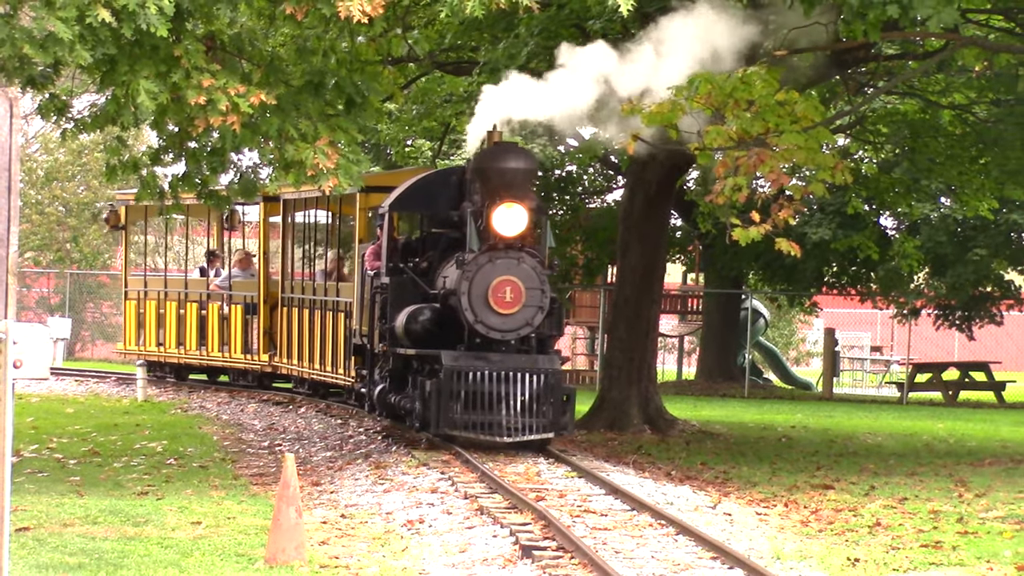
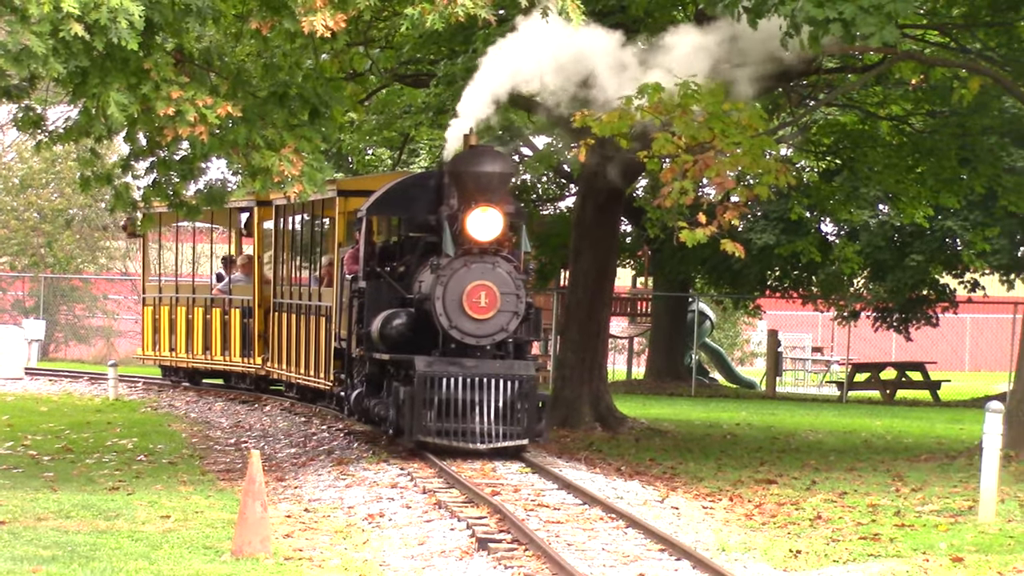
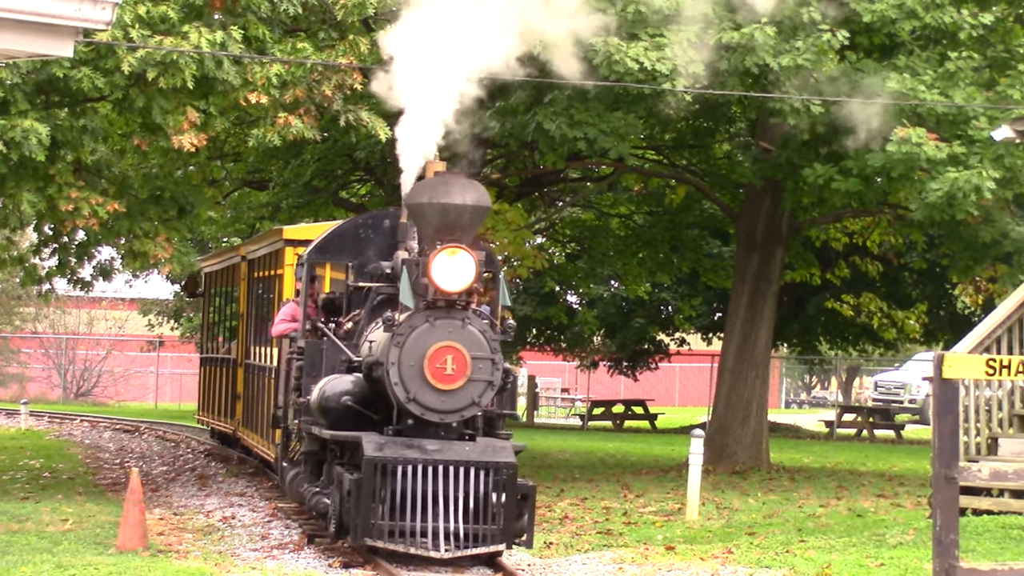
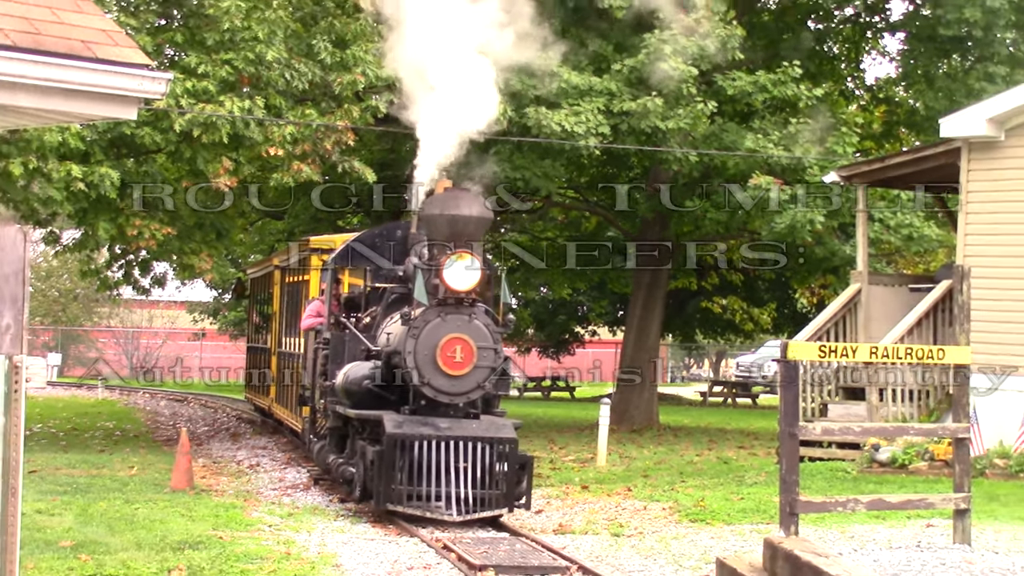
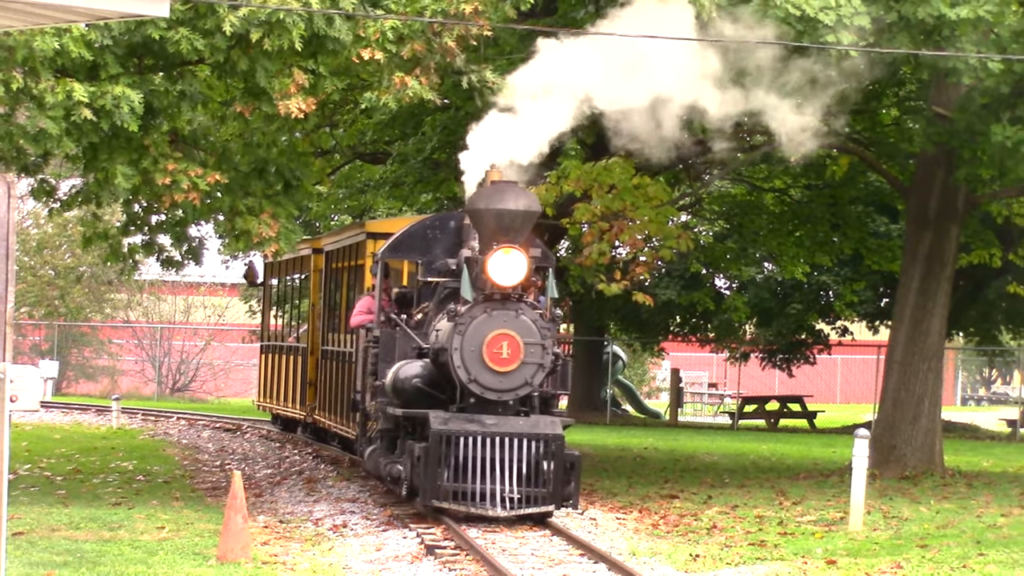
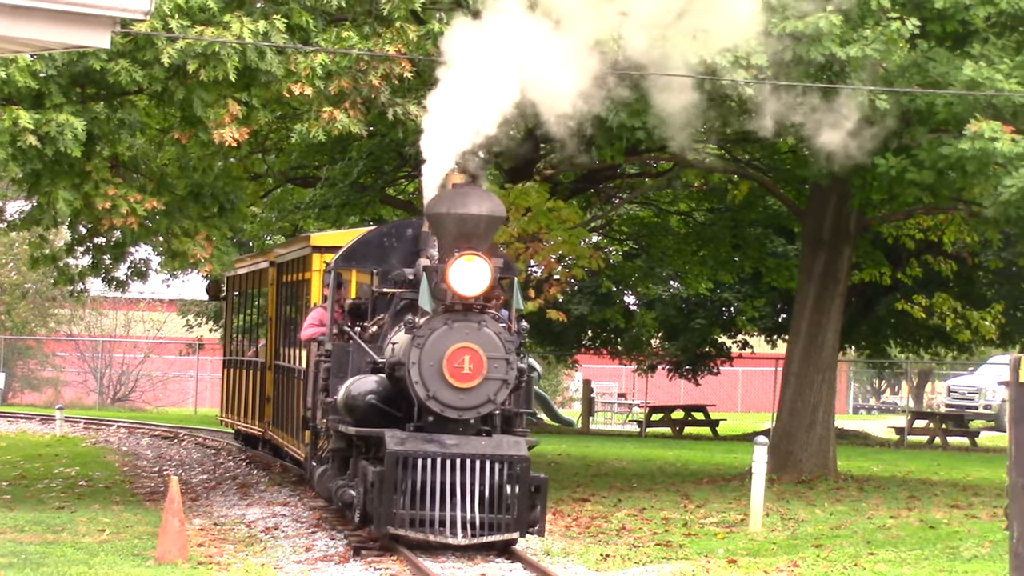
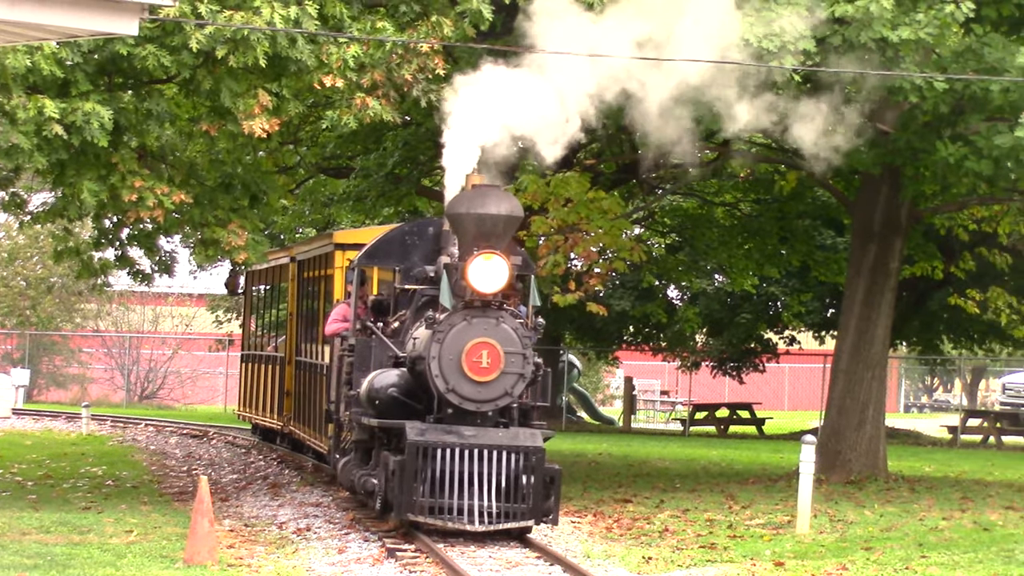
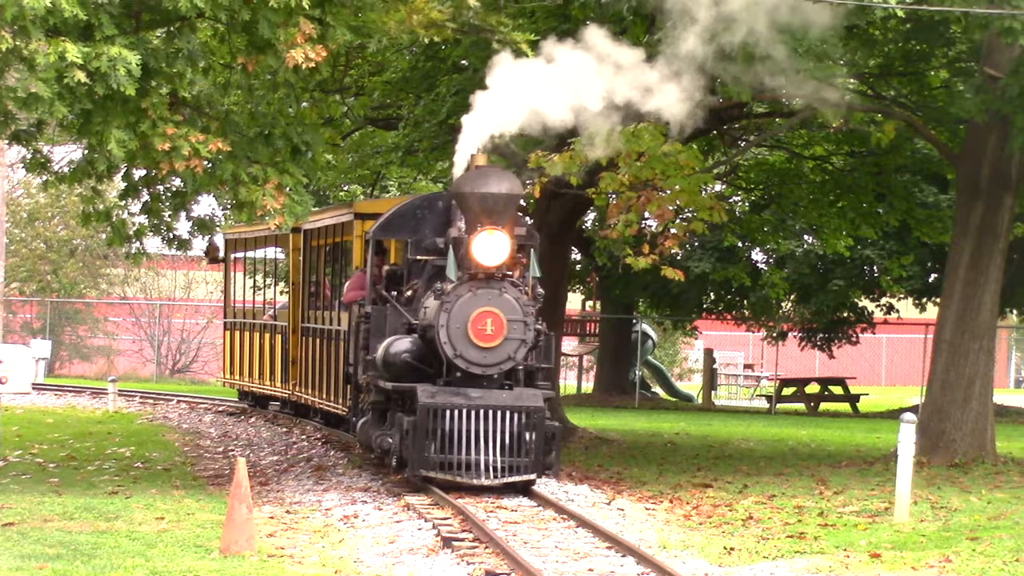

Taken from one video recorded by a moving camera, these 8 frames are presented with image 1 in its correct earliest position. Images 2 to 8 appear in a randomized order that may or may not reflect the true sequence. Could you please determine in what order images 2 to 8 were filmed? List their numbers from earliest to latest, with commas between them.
2, 8, 5, 7, 6, 3, 4
